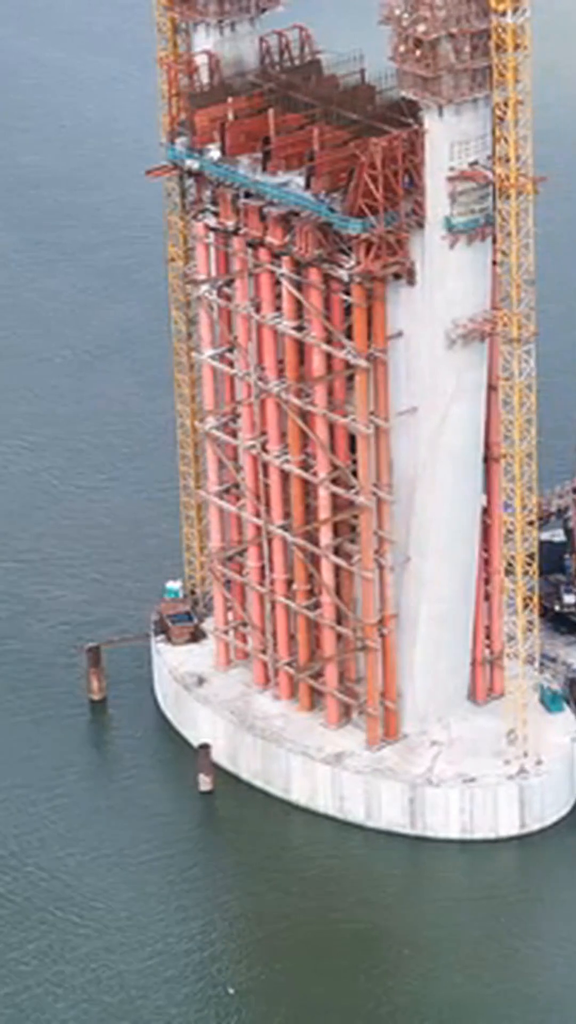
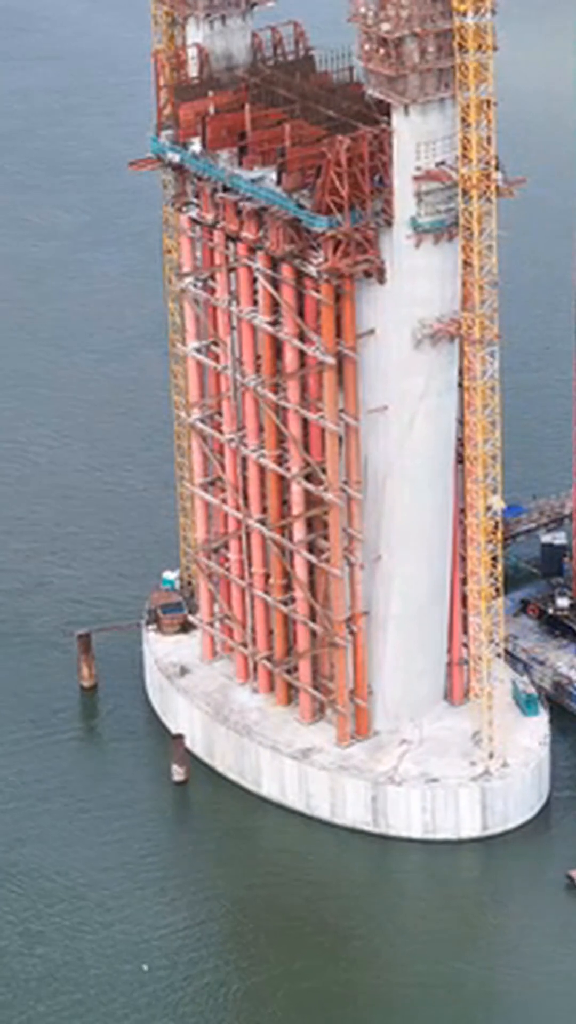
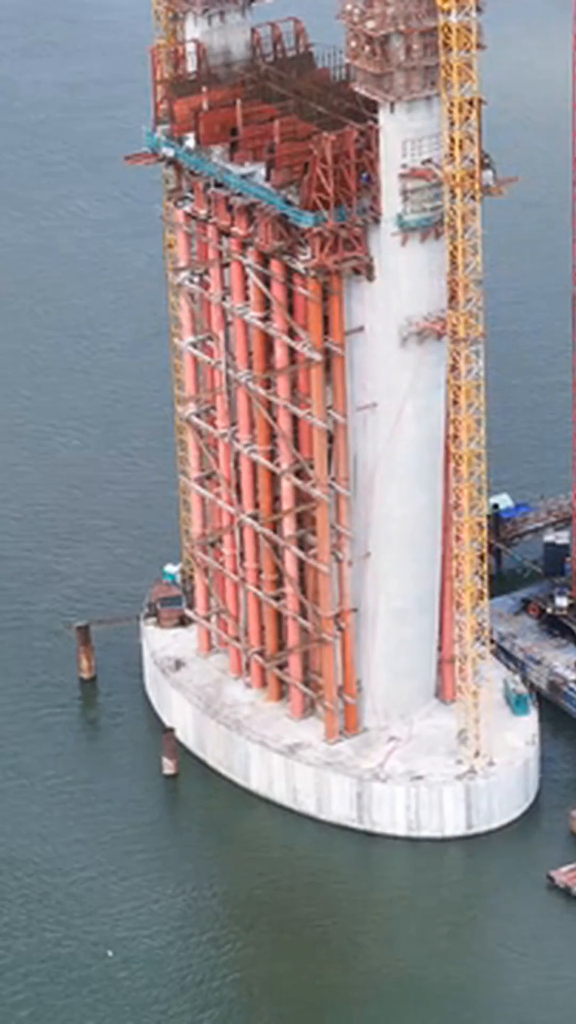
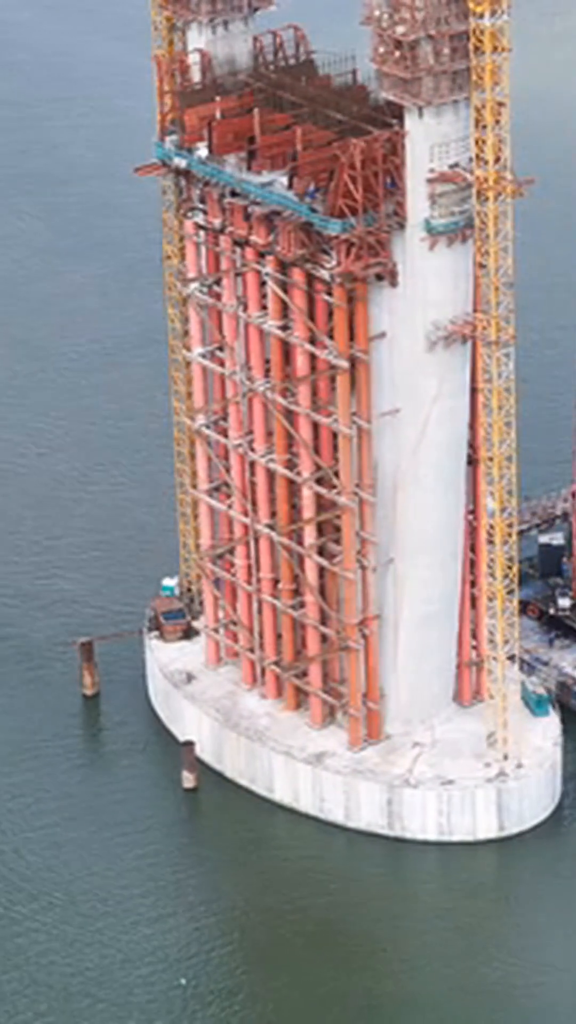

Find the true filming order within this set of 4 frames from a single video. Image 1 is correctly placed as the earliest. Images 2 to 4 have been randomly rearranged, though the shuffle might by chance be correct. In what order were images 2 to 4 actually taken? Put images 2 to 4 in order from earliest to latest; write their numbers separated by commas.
4, 2, 3
